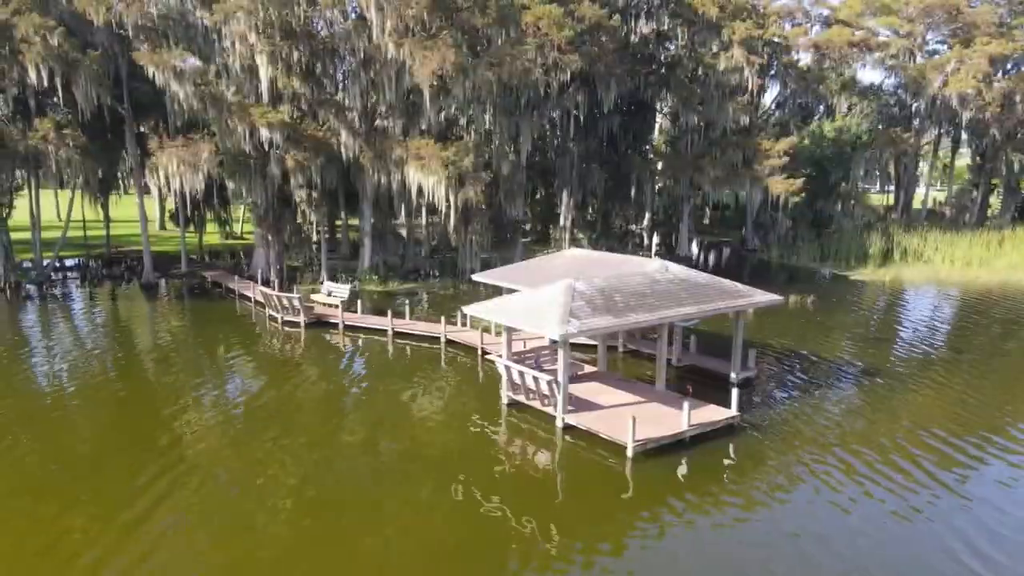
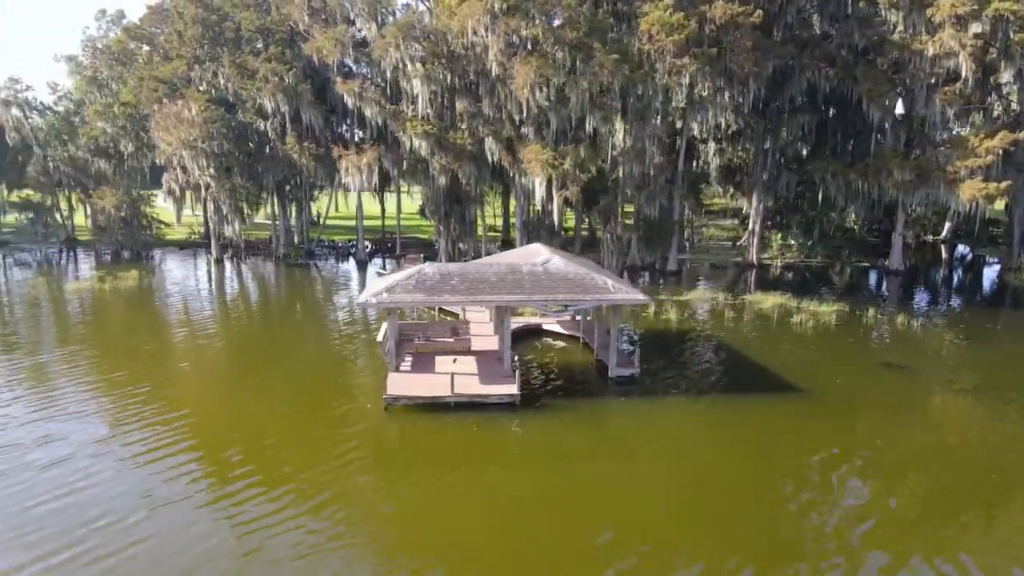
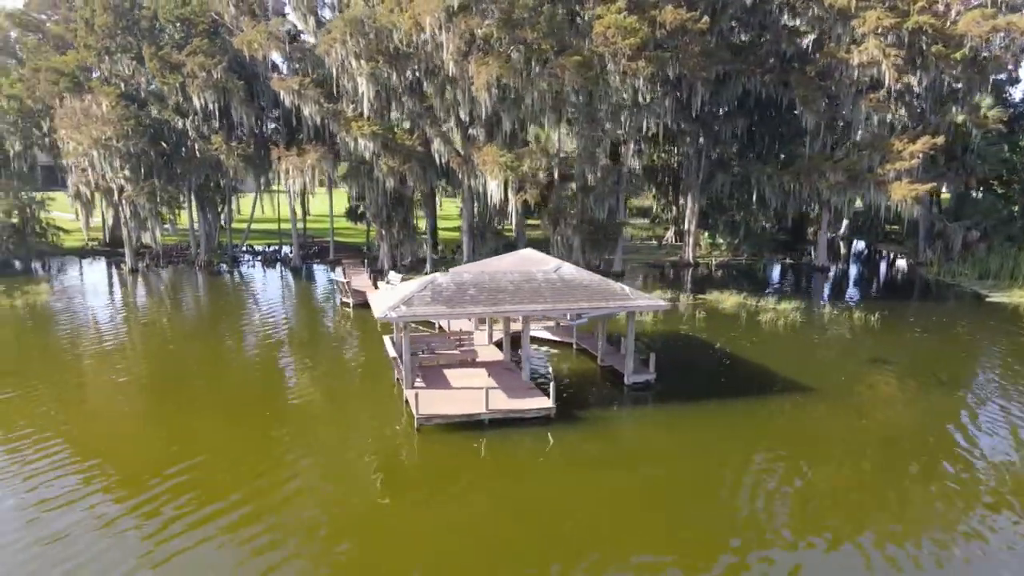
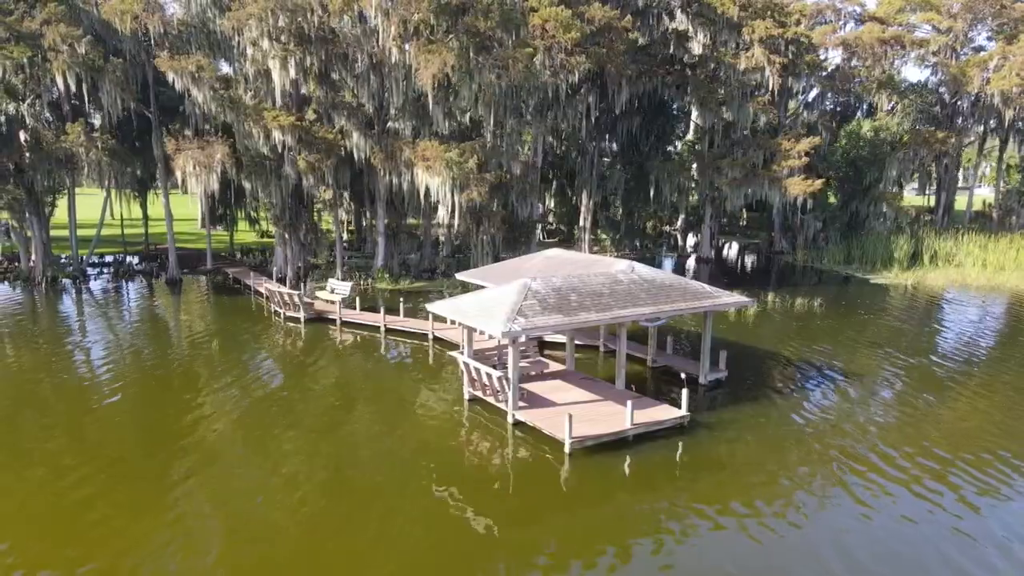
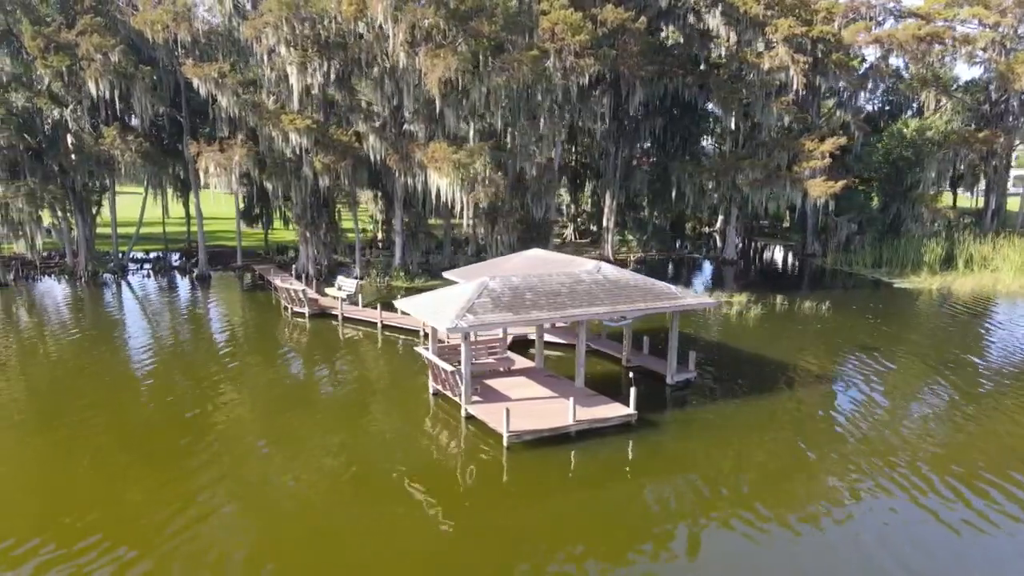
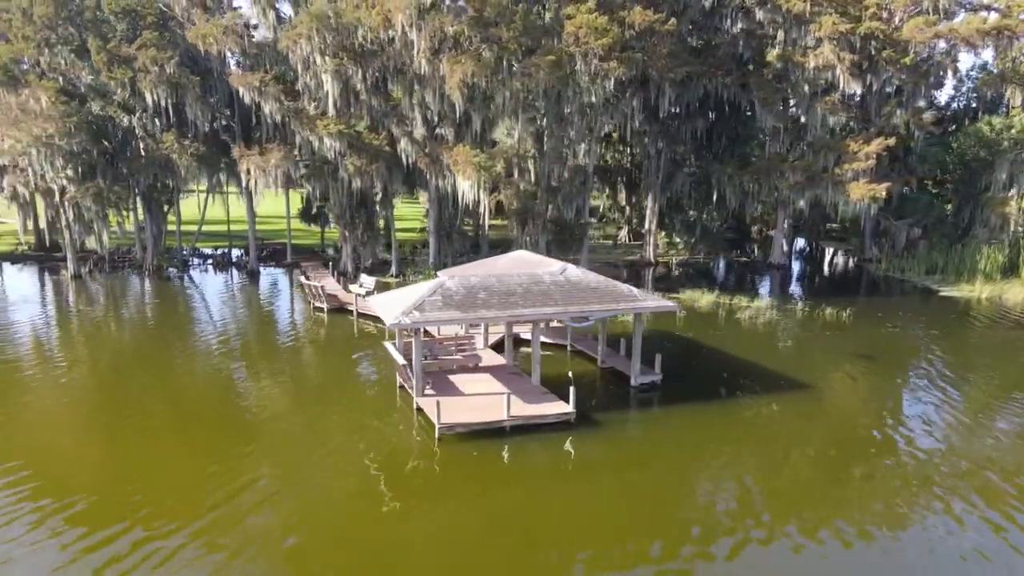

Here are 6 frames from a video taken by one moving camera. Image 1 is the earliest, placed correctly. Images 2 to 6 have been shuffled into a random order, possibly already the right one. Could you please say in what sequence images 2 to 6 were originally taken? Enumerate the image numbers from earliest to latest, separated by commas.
4, 5, 6, 3, 2
